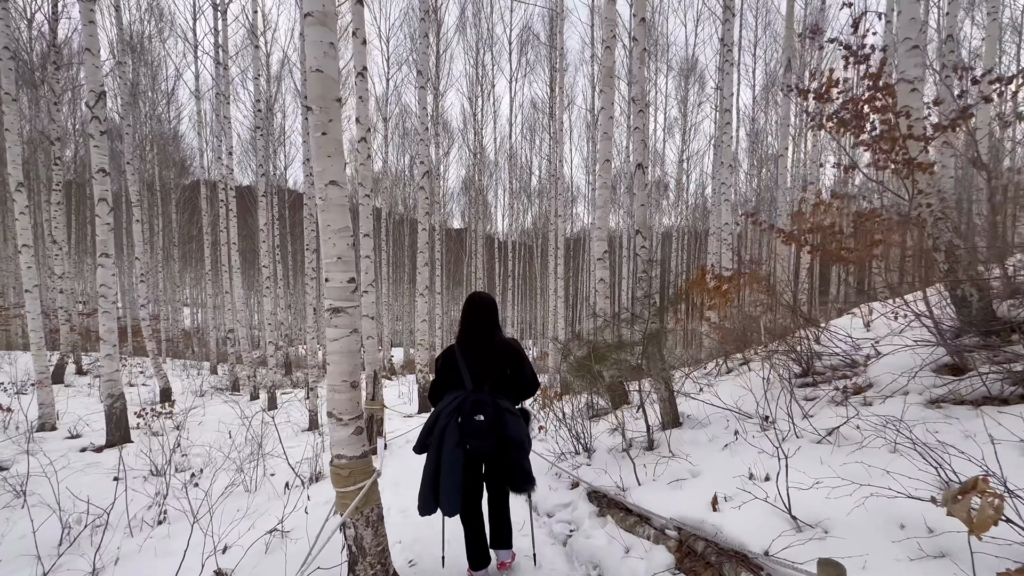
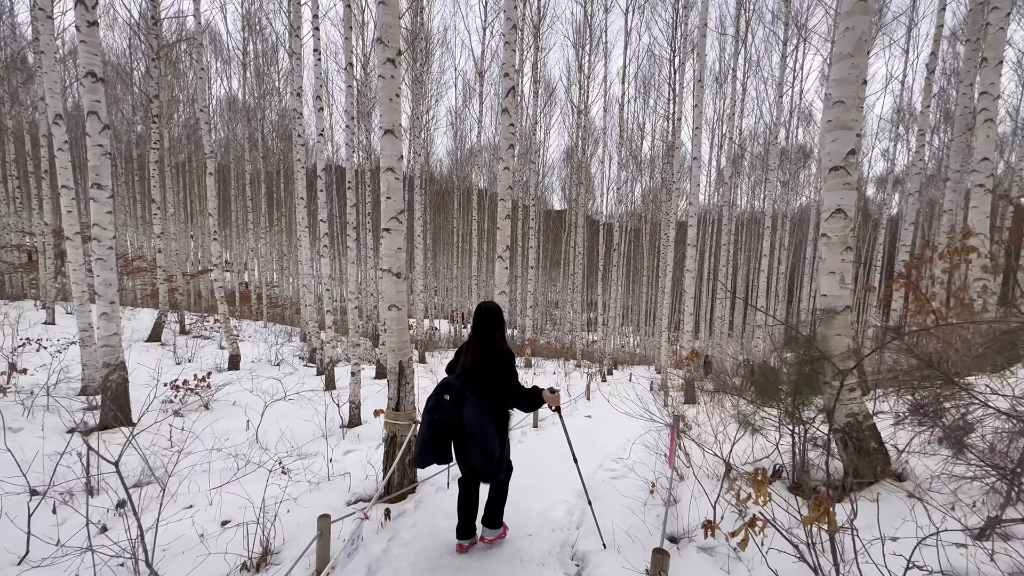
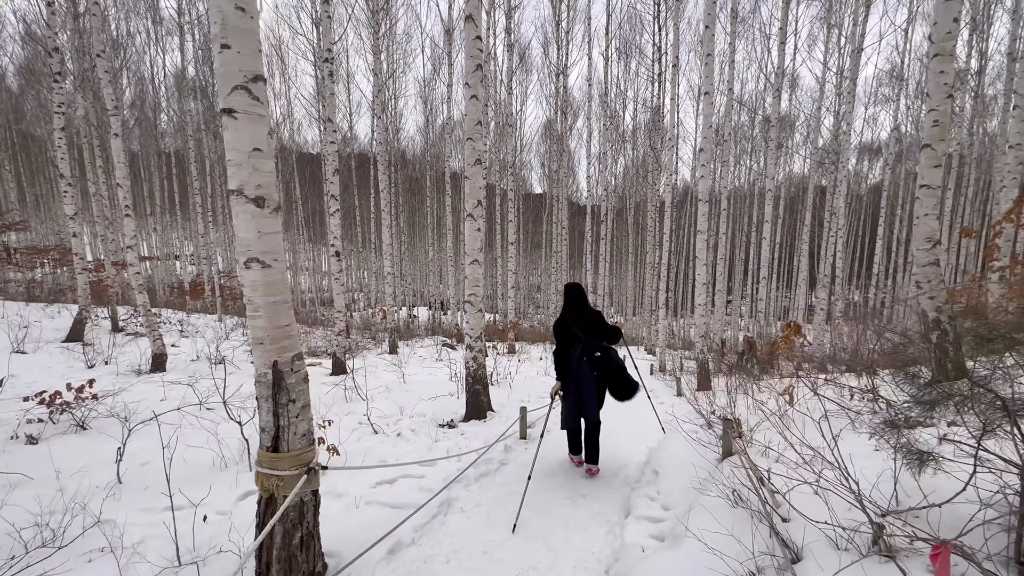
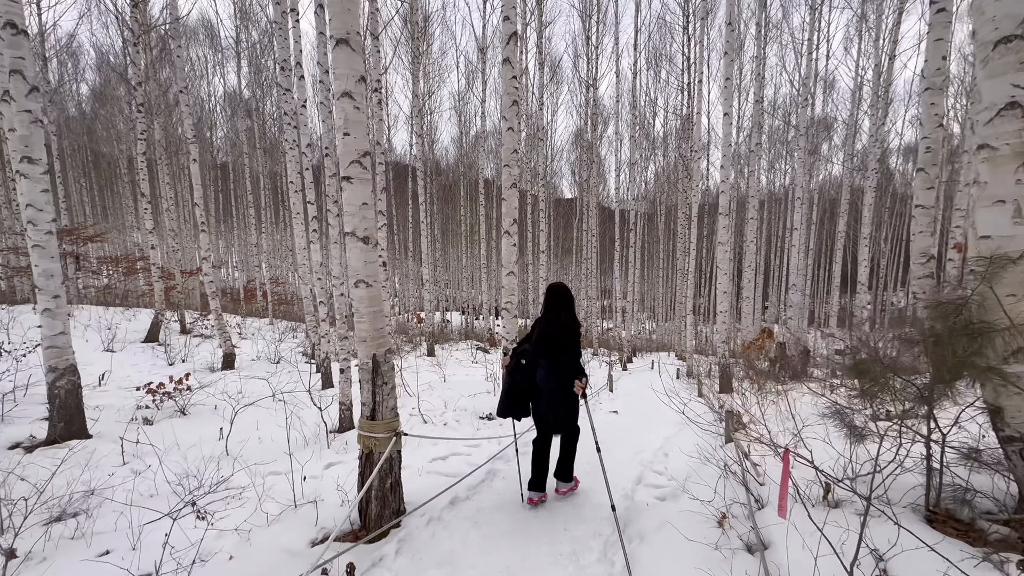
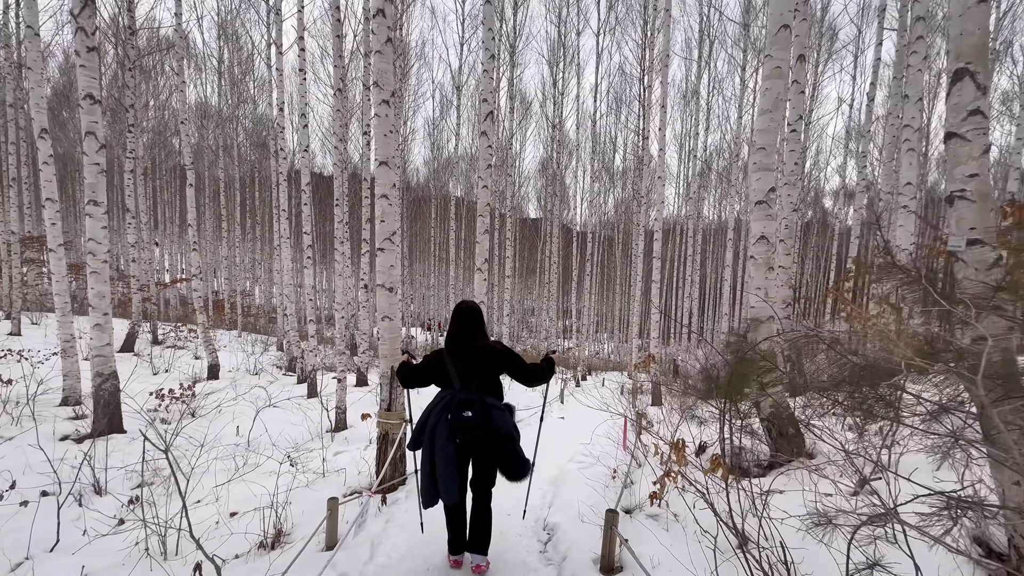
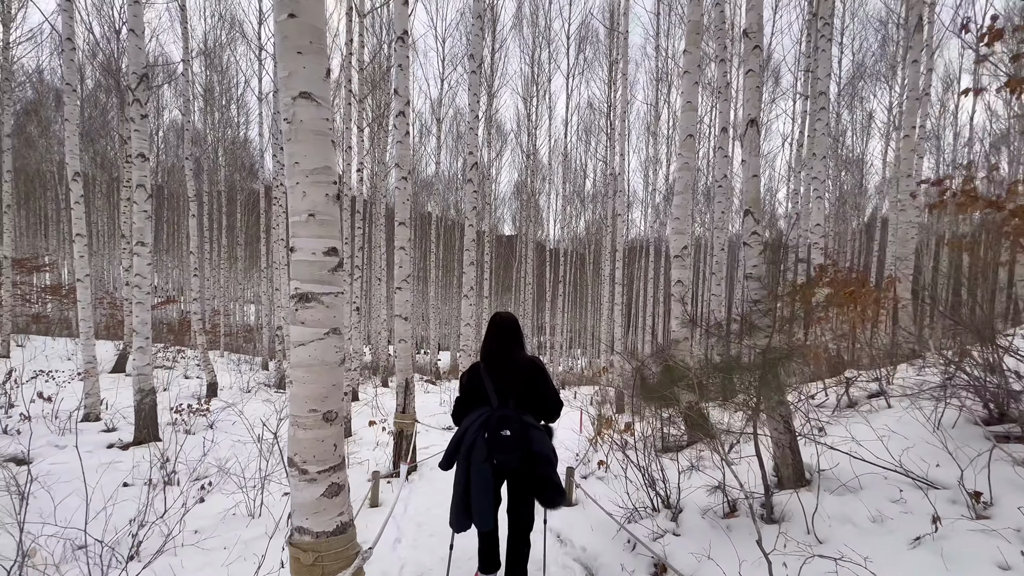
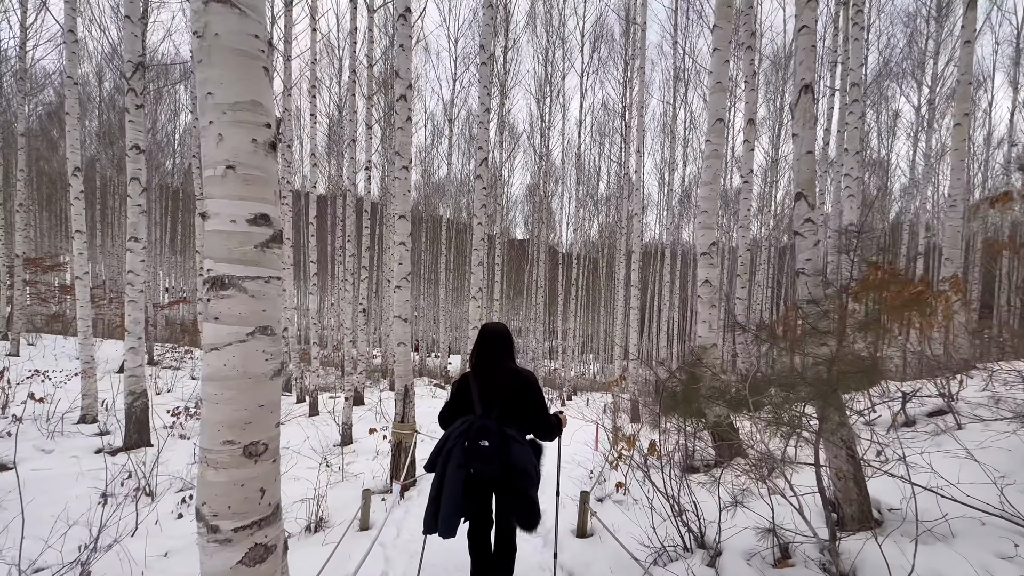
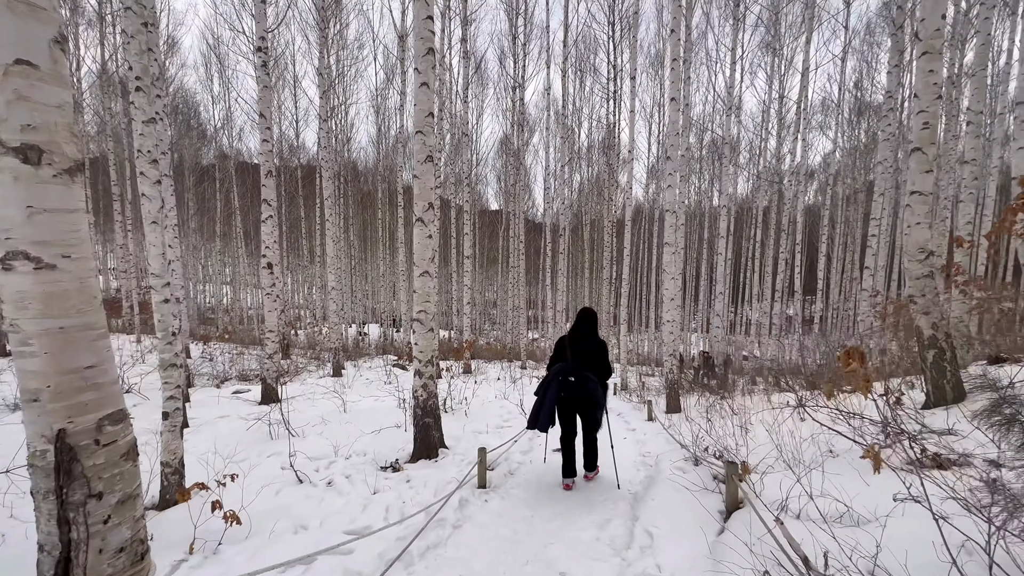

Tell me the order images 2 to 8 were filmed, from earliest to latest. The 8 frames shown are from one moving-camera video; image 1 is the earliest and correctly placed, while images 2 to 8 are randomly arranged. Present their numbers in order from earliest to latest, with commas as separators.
6, 7, 5, 2, 4, 3, 8
